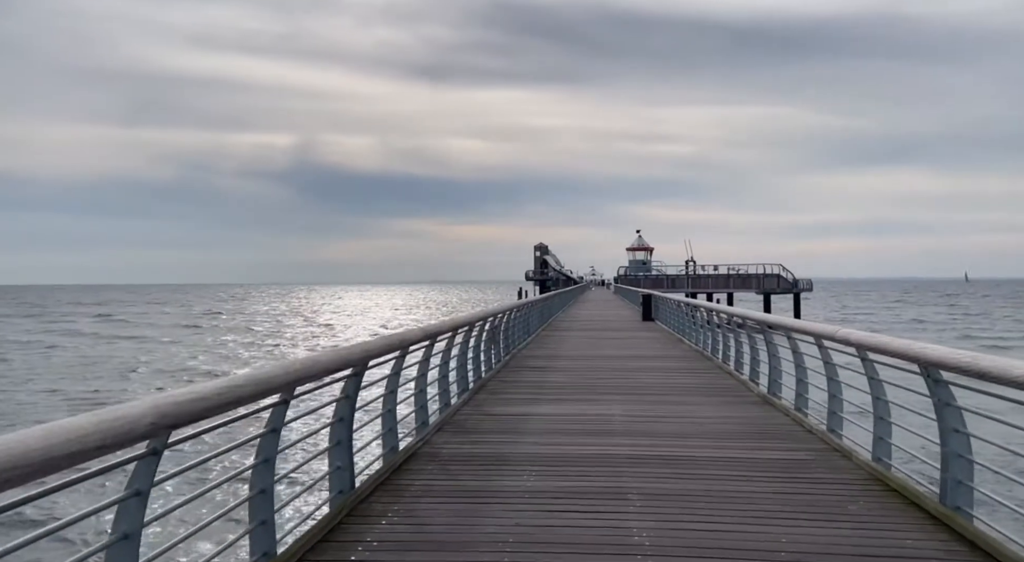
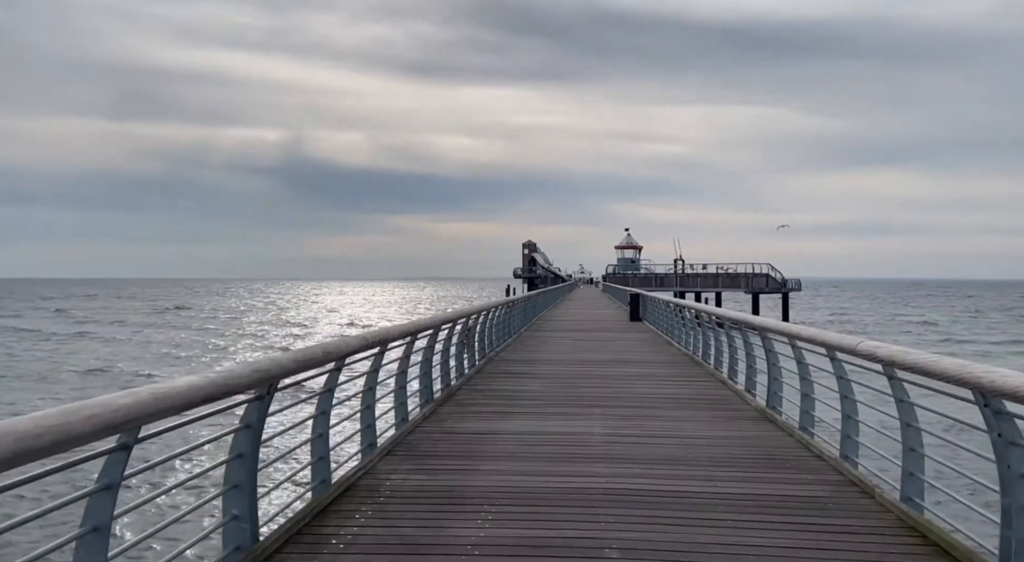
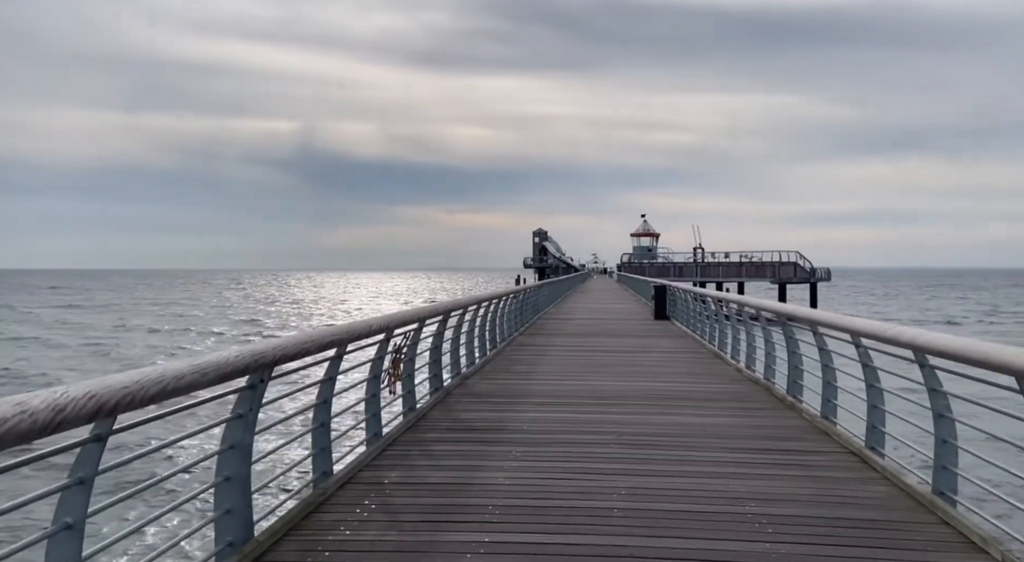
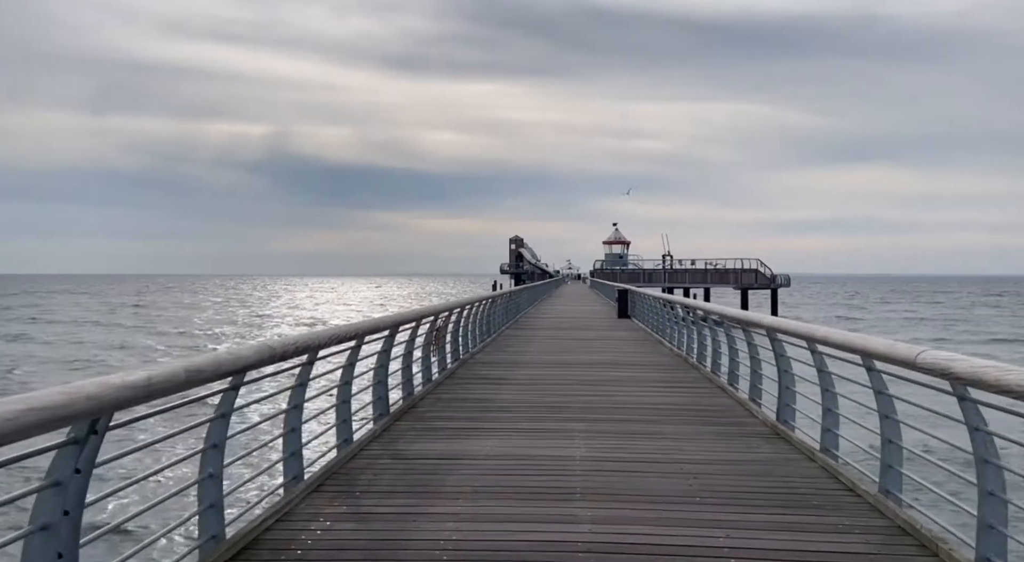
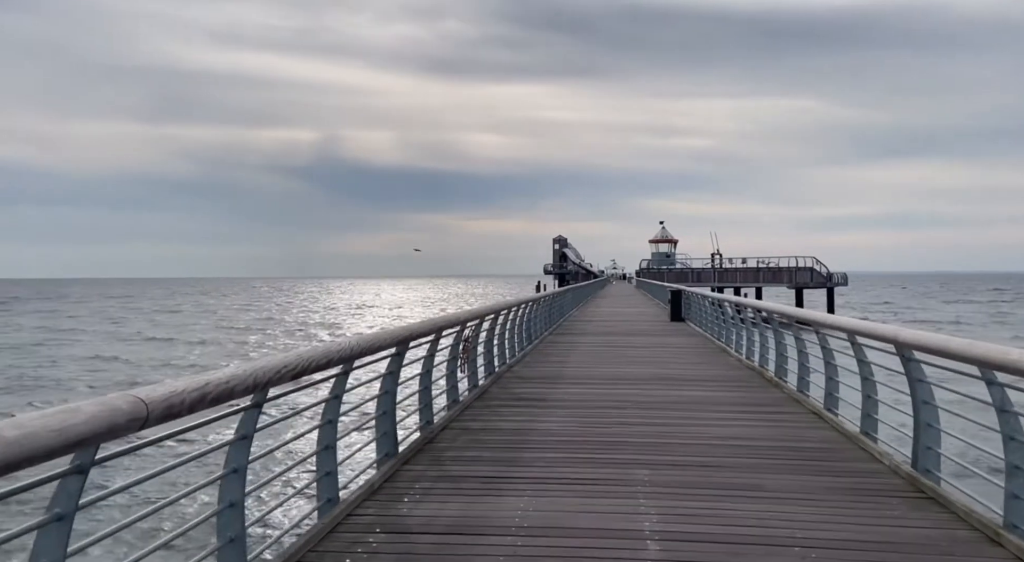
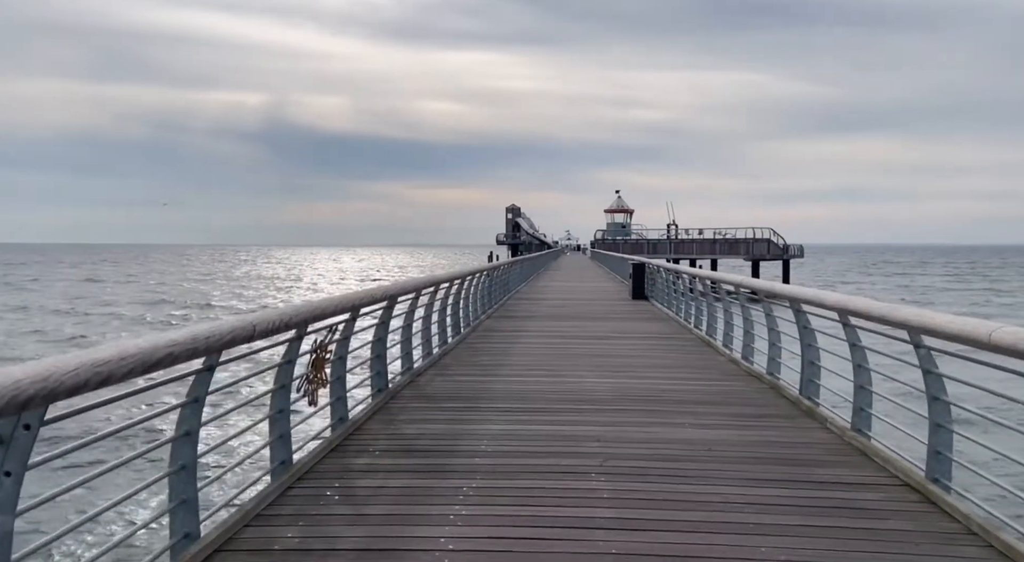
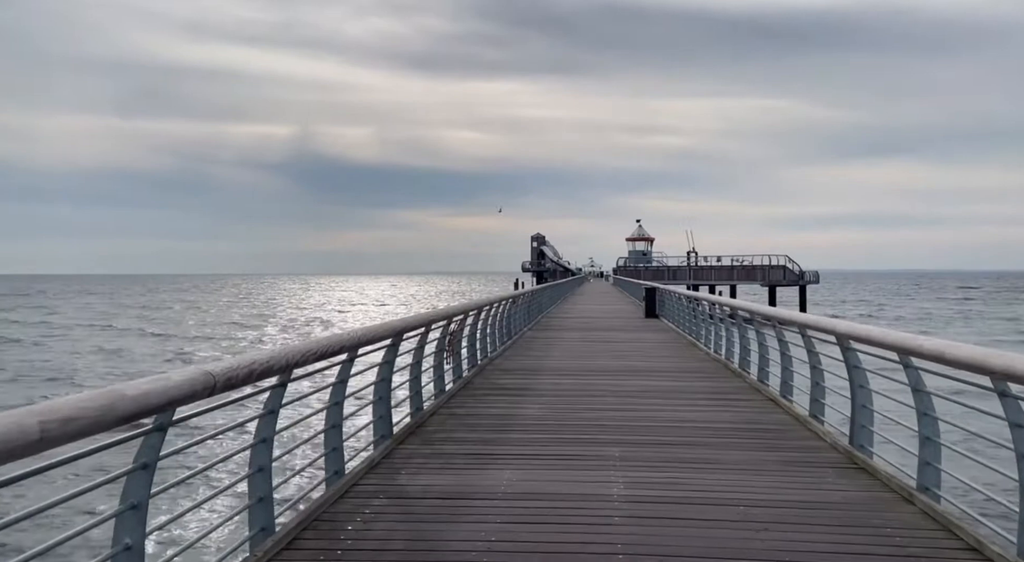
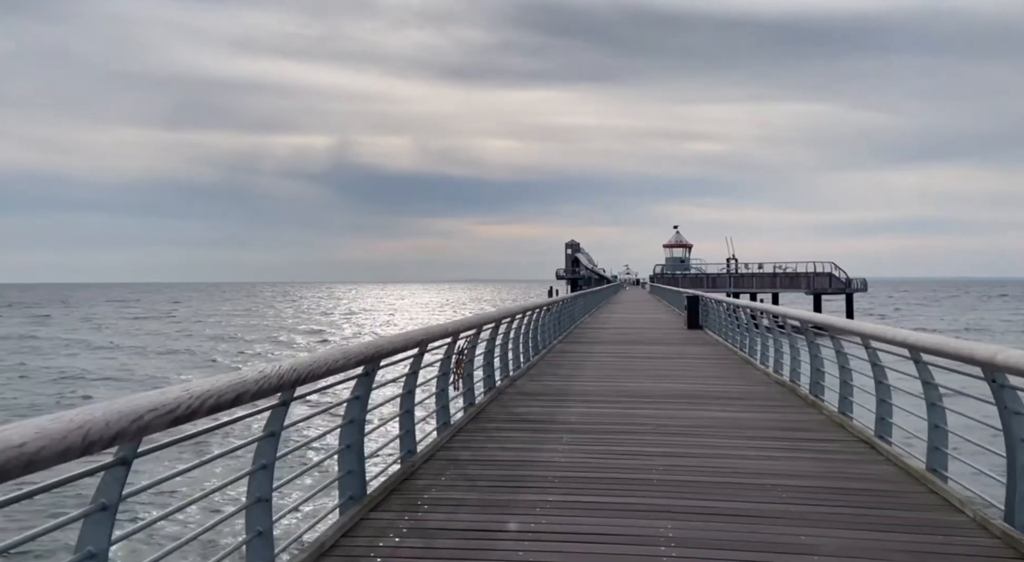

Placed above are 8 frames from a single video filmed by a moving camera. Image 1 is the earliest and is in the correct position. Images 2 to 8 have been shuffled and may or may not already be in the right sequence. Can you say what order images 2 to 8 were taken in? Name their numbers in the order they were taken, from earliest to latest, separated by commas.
2, 4, 7, 5, 8, 3, 6
